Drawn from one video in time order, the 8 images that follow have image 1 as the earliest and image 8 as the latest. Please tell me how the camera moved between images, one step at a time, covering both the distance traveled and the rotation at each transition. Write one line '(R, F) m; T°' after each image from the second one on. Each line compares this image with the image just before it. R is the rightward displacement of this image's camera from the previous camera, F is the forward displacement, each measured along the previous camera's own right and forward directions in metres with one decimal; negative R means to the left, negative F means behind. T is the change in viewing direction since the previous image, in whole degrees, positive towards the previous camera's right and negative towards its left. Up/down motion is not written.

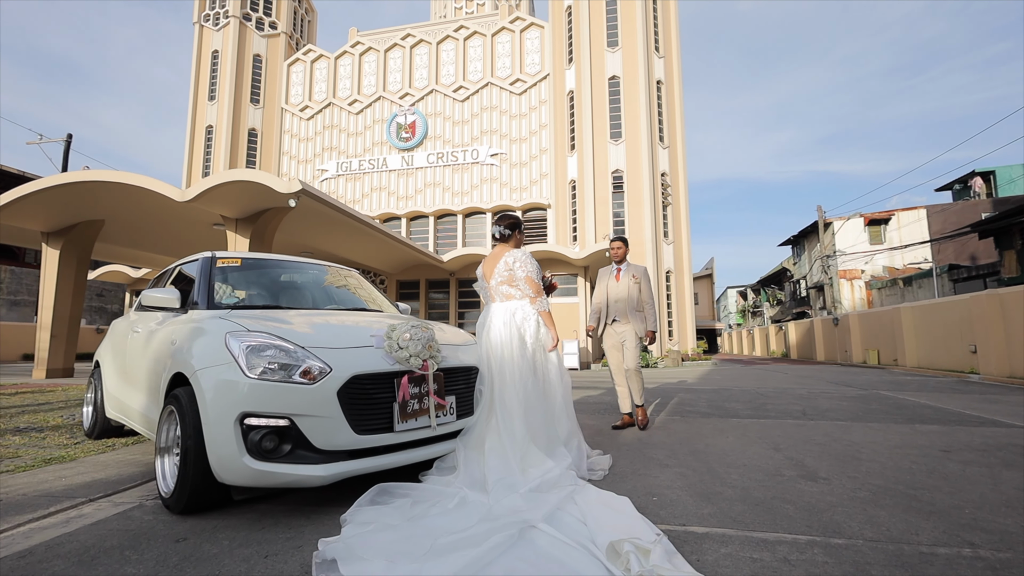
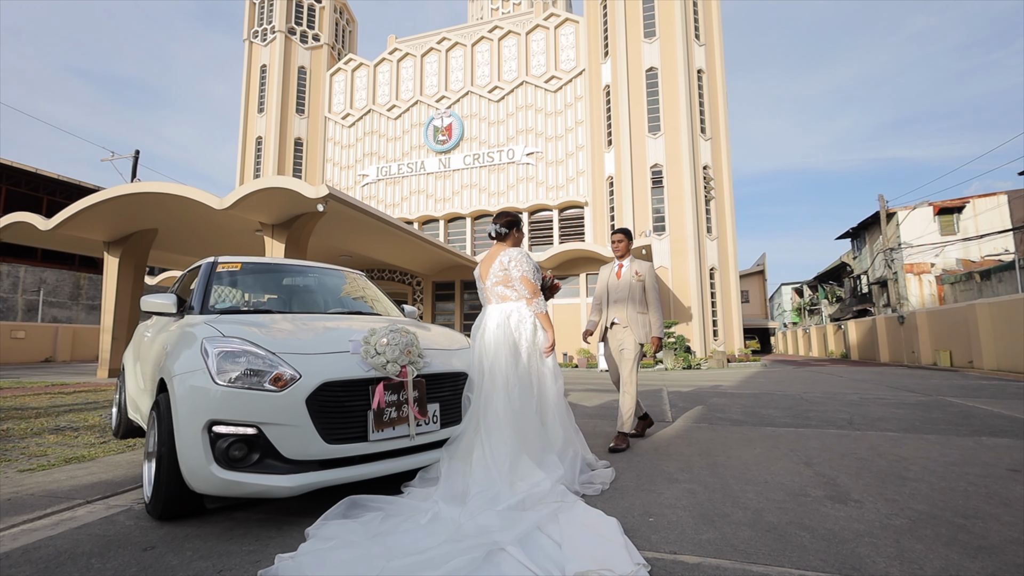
(+0.3, +0.2) m; -5°
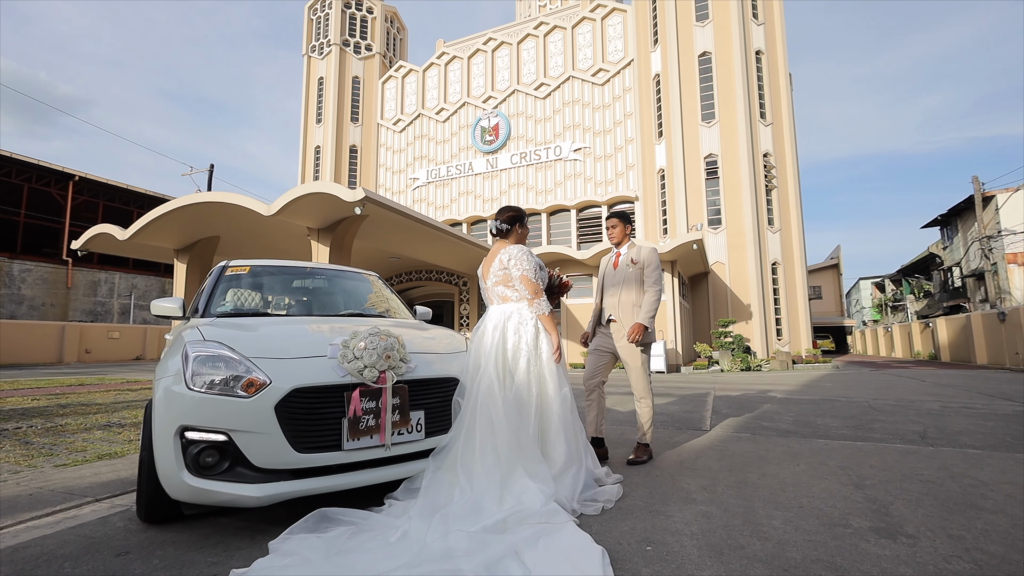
(+0.4, +0.2) m; -7°
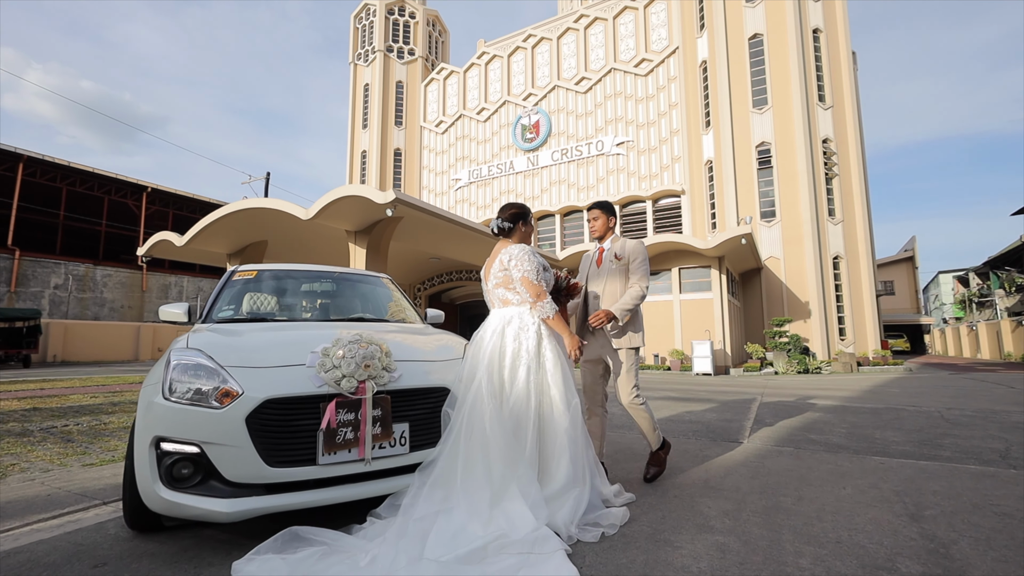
(+0.3, +0.2) m; -6°
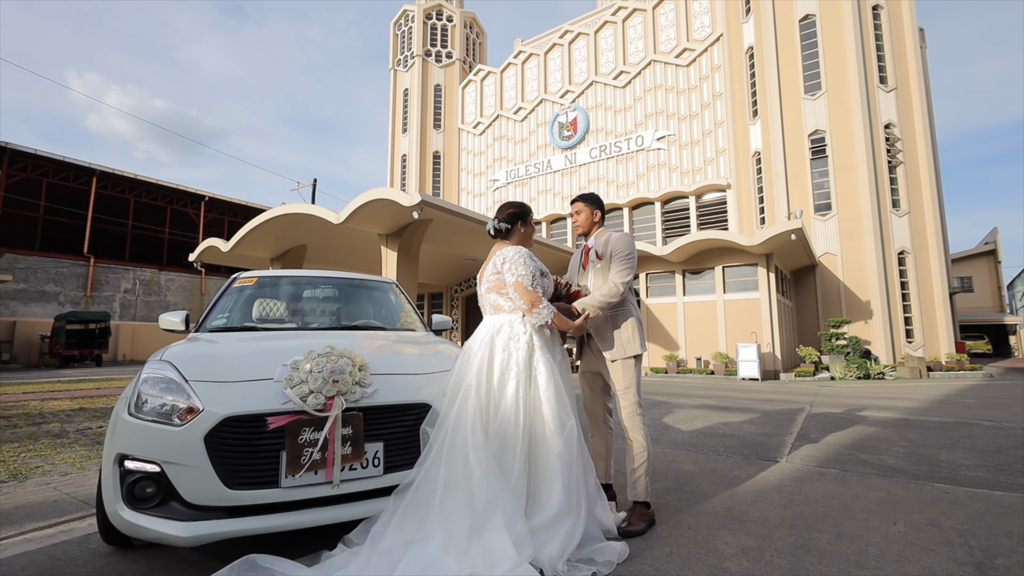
(+0.3, +0.3) m; -5°
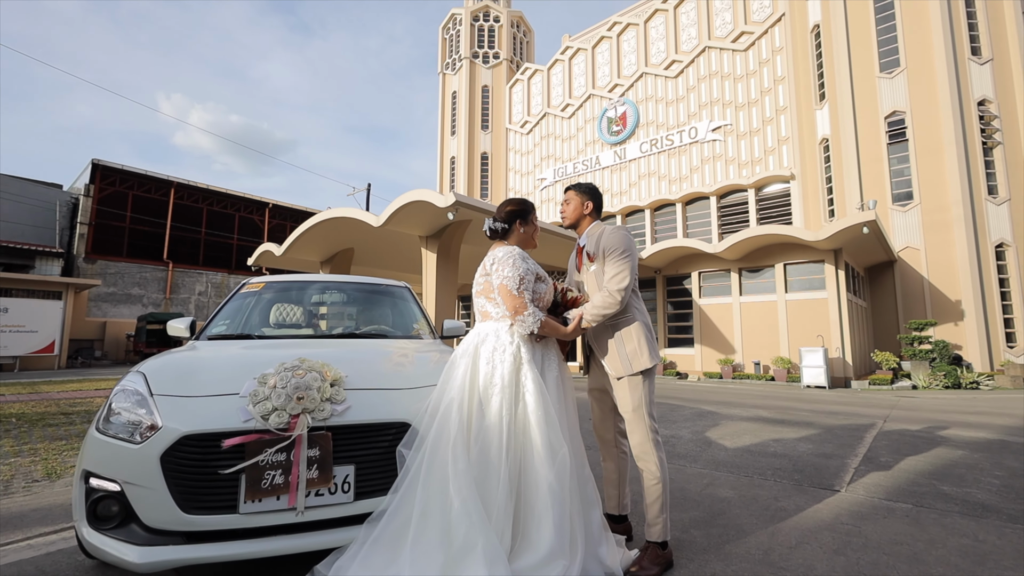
(+0.3, +0.3) m; -7°
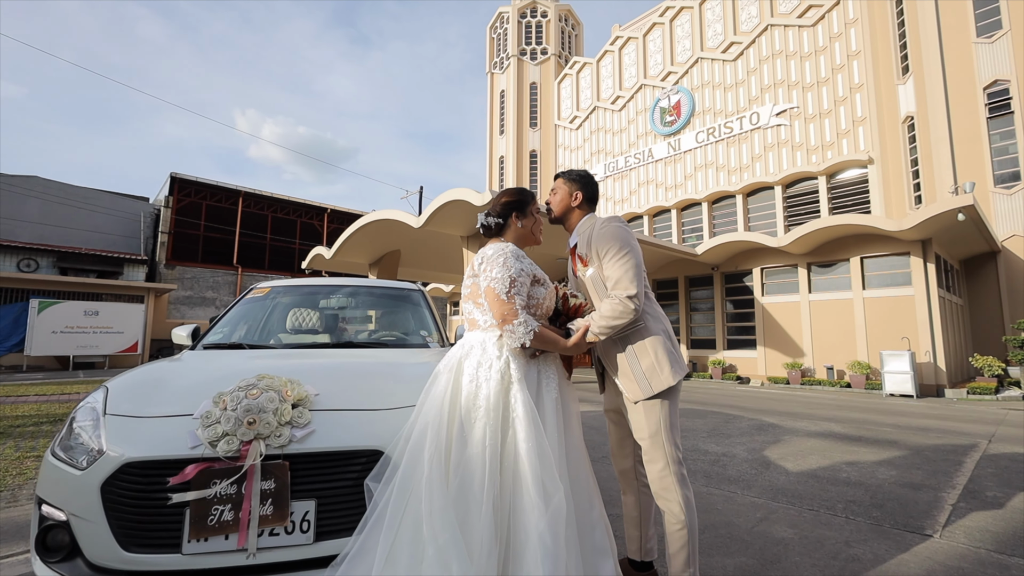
(+0.3, +0.4) m; -7°
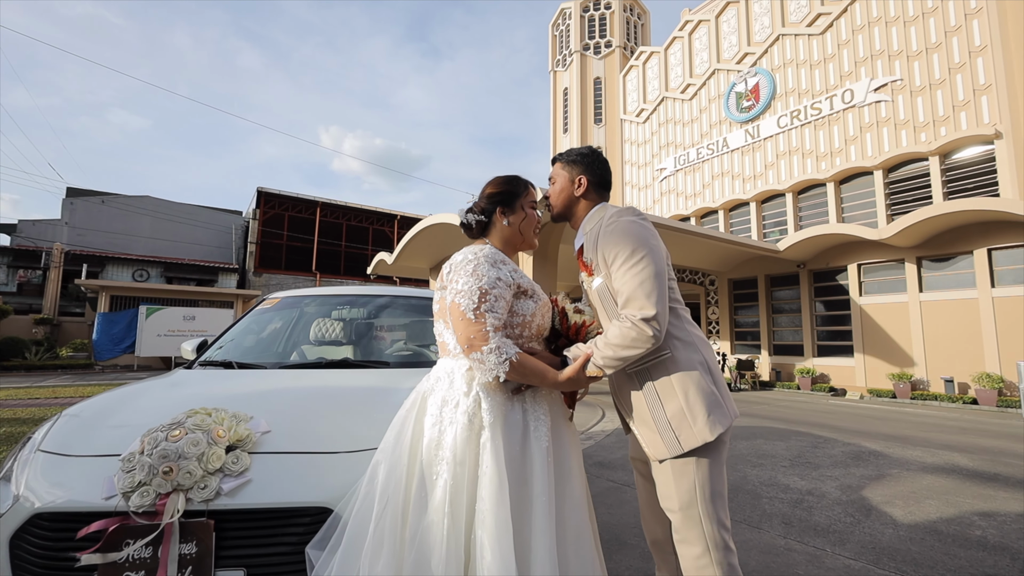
(+0.3, +0.5) m; -9°
